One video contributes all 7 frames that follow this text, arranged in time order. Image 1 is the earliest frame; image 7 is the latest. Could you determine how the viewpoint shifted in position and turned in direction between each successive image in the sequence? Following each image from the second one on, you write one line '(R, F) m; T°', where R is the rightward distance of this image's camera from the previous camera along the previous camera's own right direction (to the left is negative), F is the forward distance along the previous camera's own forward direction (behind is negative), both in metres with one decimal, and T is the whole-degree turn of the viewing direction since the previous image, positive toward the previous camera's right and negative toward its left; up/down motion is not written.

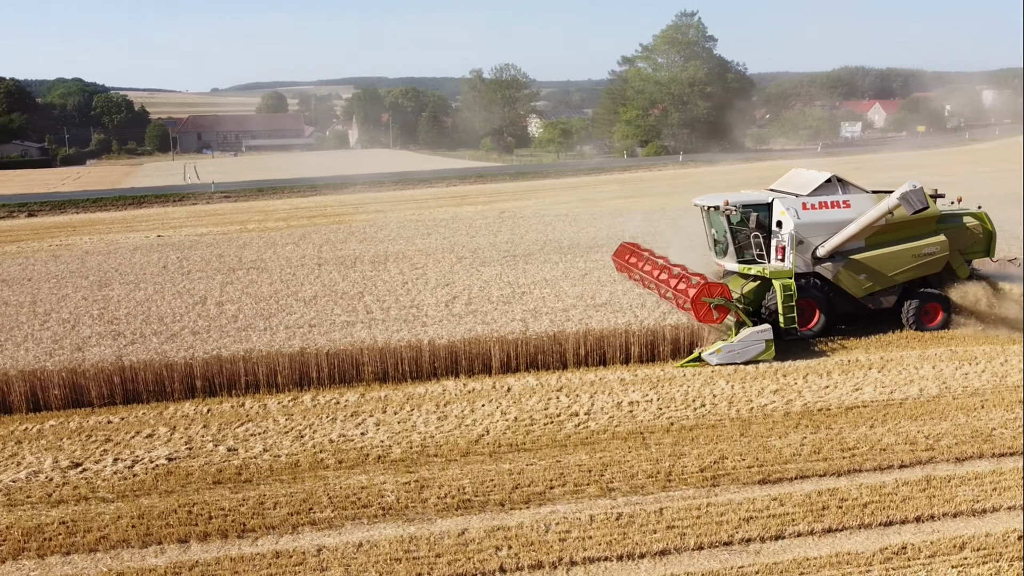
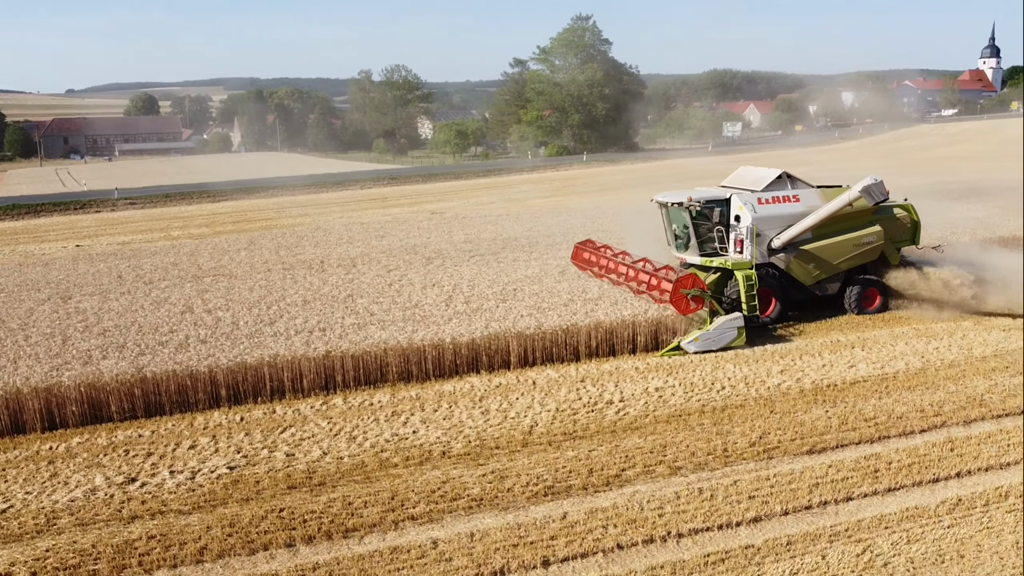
(-1.7, -0.2) m; +8°
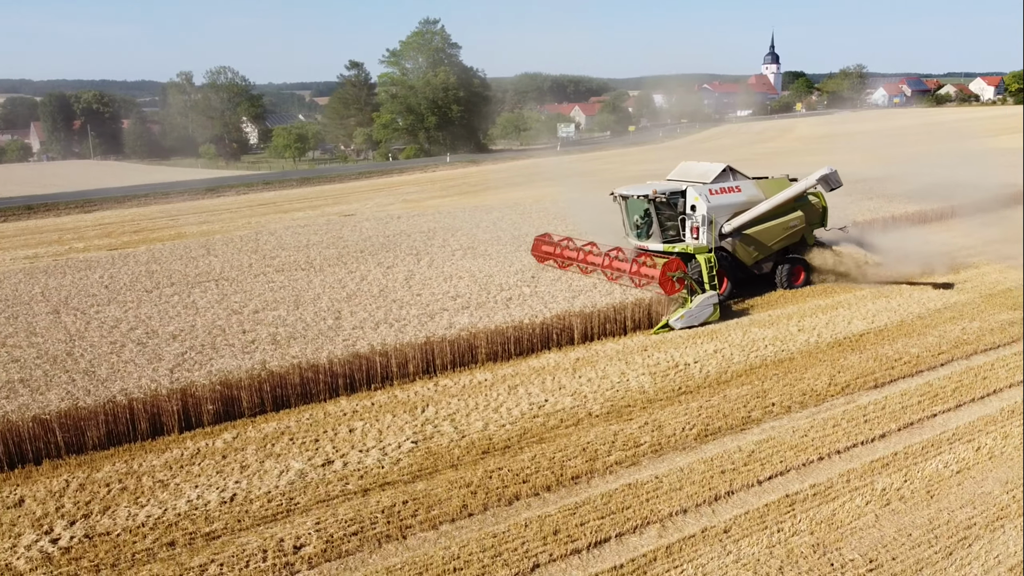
(-3.5, -0.6) m; +13°
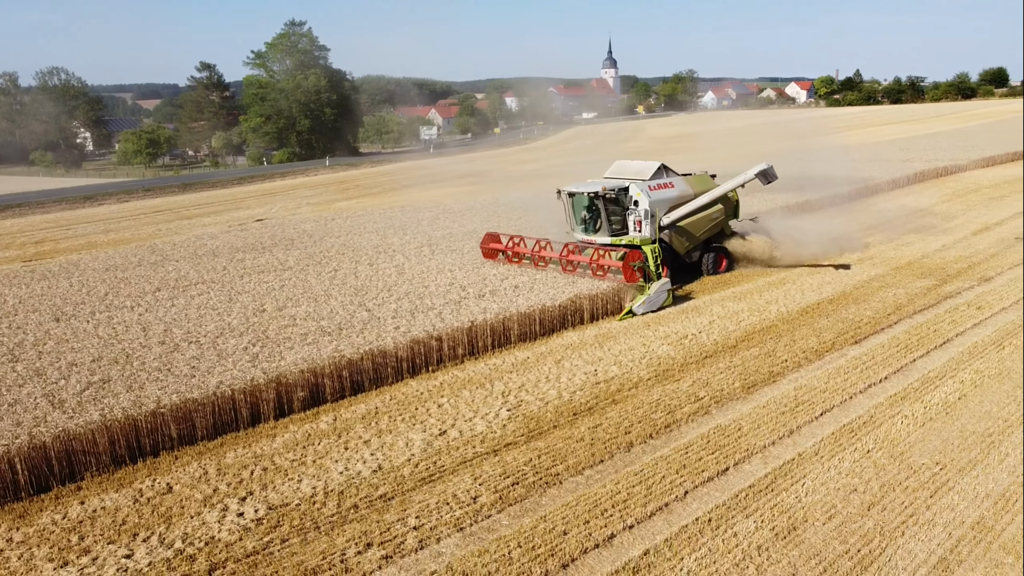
(-2.7, -0.8) m; +11°
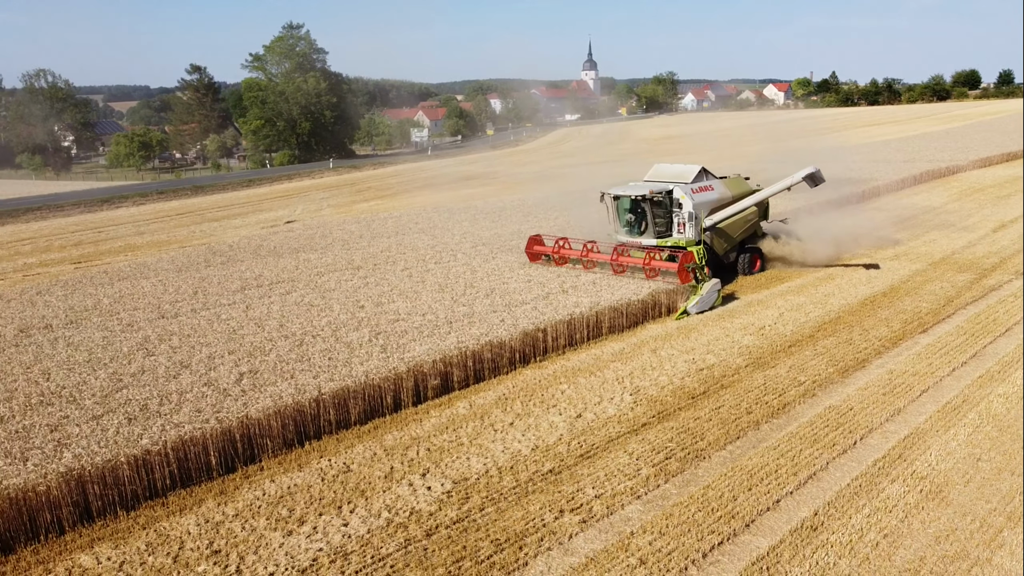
(-1.8, -0.7) m; +2°
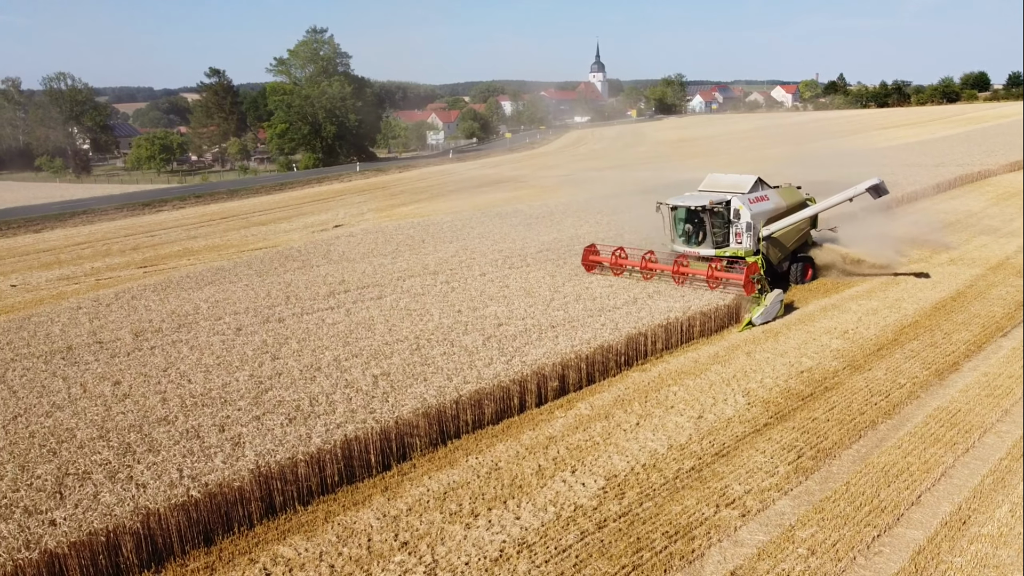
(-1.5, -0.5) m; 0°
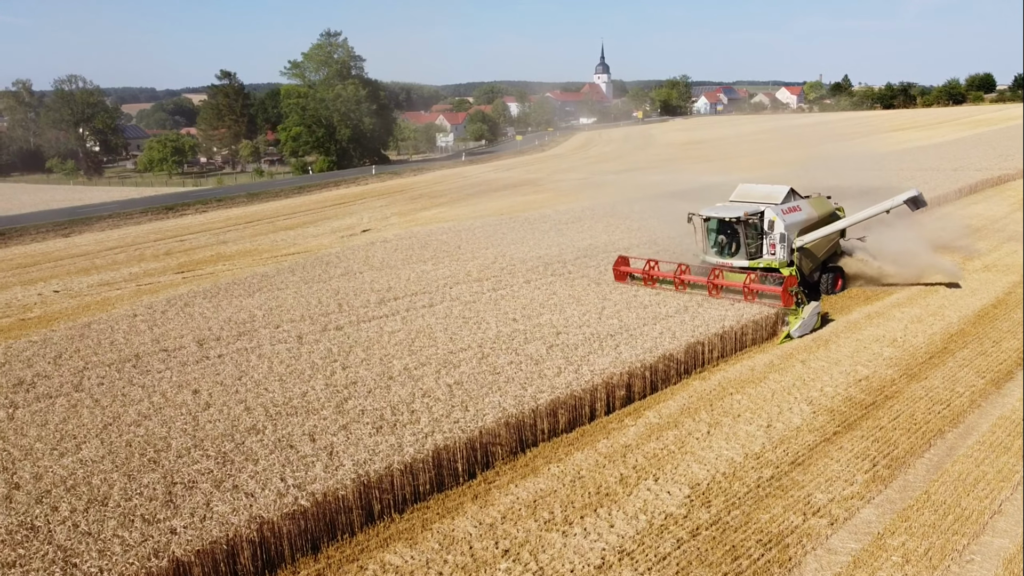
(-0.9, -0.2) m; 0°
